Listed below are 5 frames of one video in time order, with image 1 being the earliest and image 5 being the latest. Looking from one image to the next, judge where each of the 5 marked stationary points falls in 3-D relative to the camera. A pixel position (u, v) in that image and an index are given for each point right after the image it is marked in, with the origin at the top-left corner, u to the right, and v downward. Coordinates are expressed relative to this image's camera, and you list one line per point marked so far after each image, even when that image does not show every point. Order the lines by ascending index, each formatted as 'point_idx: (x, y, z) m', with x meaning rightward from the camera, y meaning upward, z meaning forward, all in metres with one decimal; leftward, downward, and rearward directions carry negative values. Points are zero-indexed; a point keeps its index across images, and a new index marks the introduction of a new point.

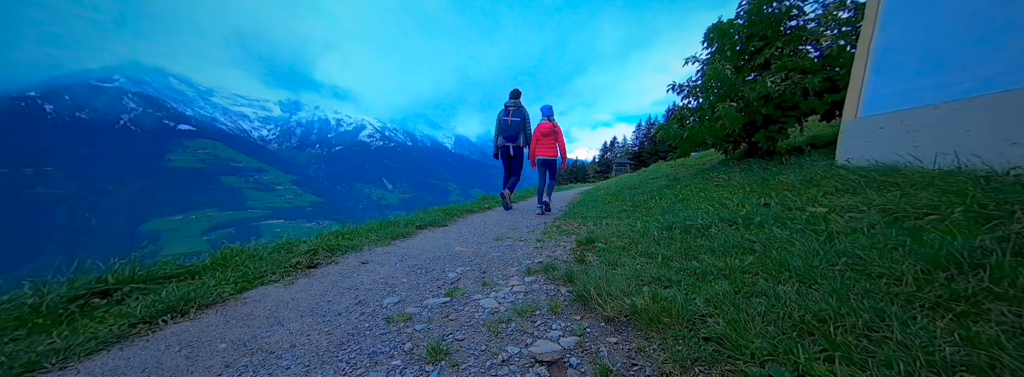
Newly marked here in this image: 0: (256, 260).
0: (-2.2, -0.6, +2.4) m
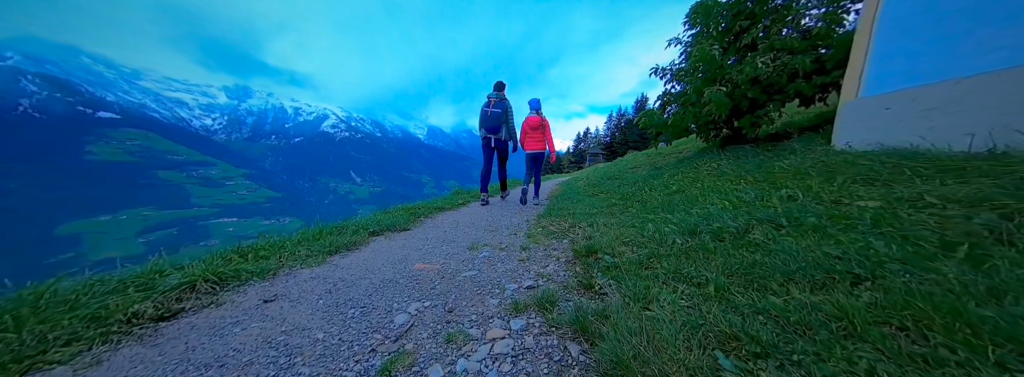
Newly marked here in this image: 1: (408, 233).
0: (-2.3, -0.6, +1.4) m
1: (-1.5, -0.6, +4.1) m
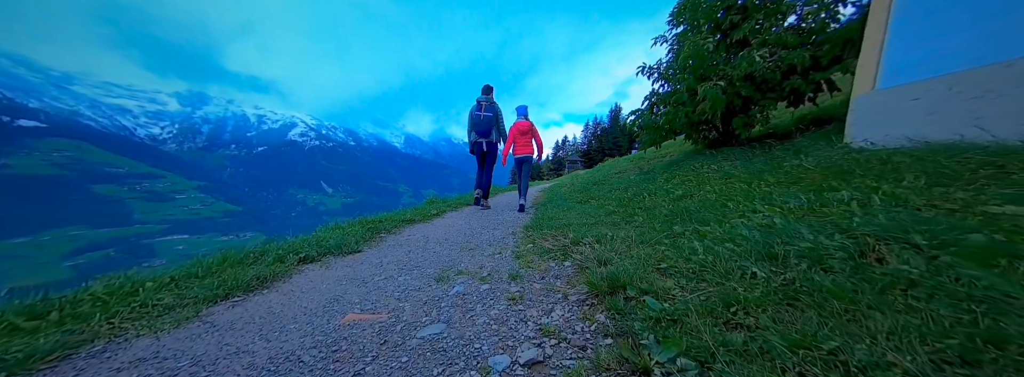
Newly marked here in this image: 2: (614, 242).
0: (-2.3, -0.7, +0.4) m
1: (-1.7, -0.7, +3.1) m
2: (+1.0, -0.5, +2.6) m
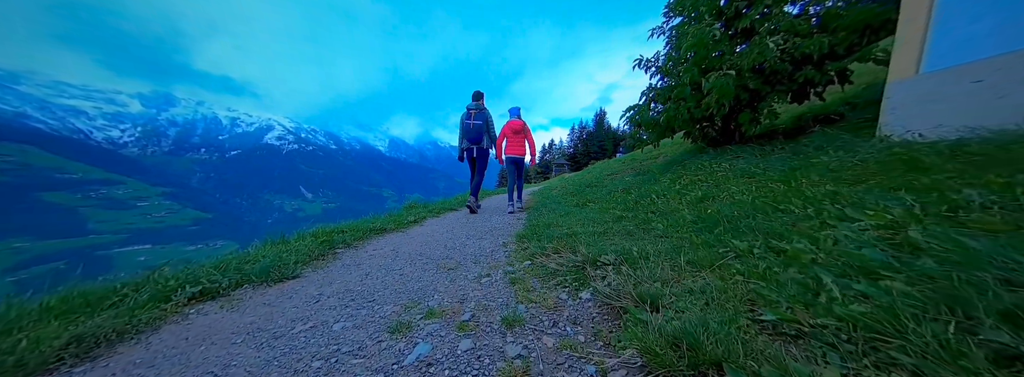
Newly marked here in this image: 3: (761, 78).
0: (-2.3, -0.7, -0.5) m
1: (-1.8, -0.8, +2.2) m
2: (+0.9, -0.5, +1.9) m
3: (+5.3, +2.3, +6.0) m
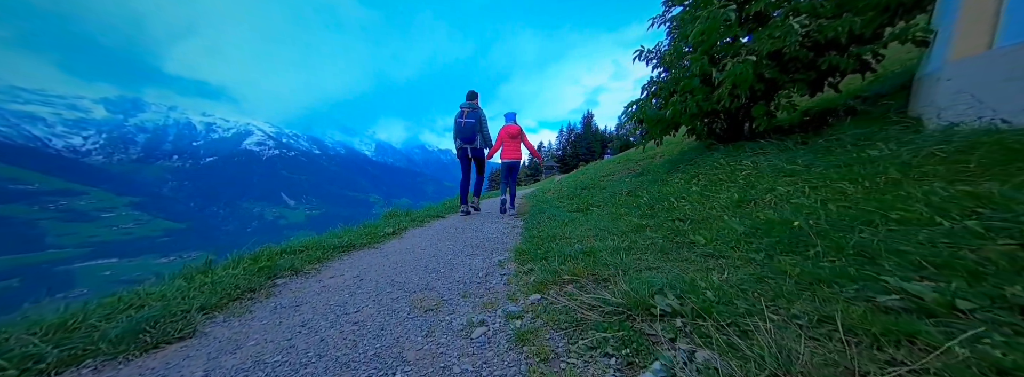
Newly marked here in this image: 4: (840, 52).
0: (-2.1, -0.7, -1.4) m
1: (-1.7, -0.8, +1.4) m
2: (+1.0, -0.5, +1.2) m
3: (+5.1, +2.3, +5.4) m
4: (+5.9, +2.4, +5.1) m
